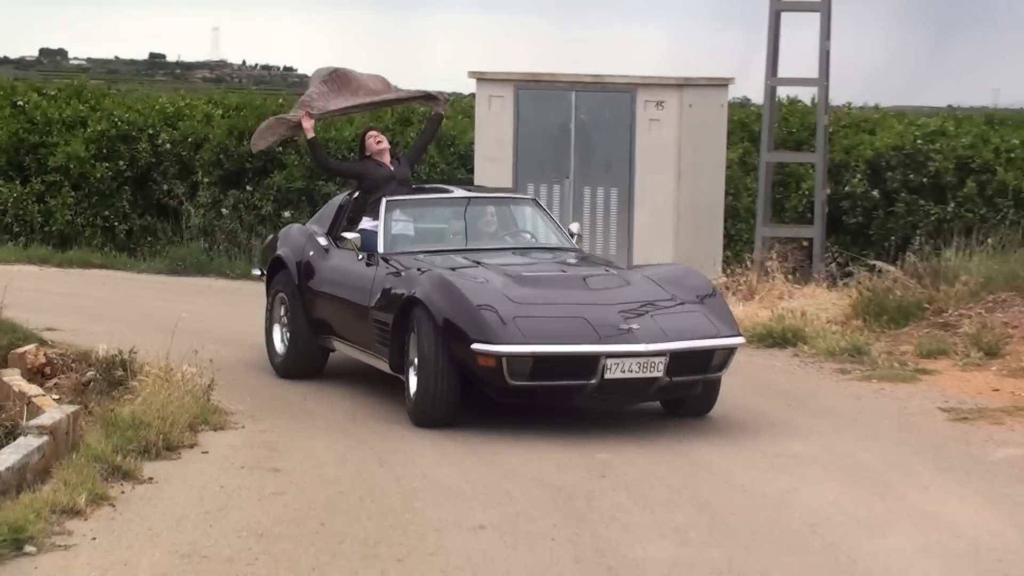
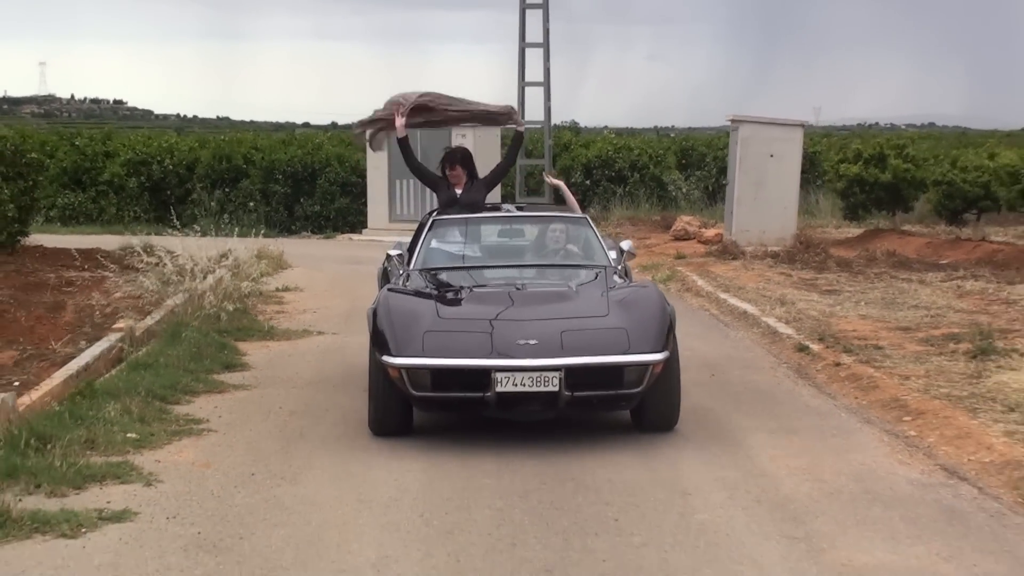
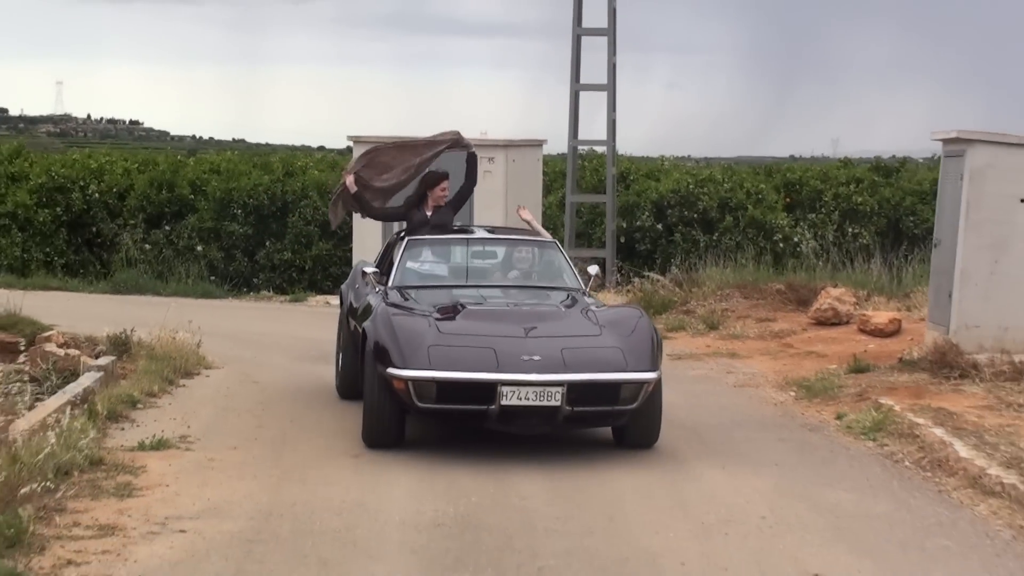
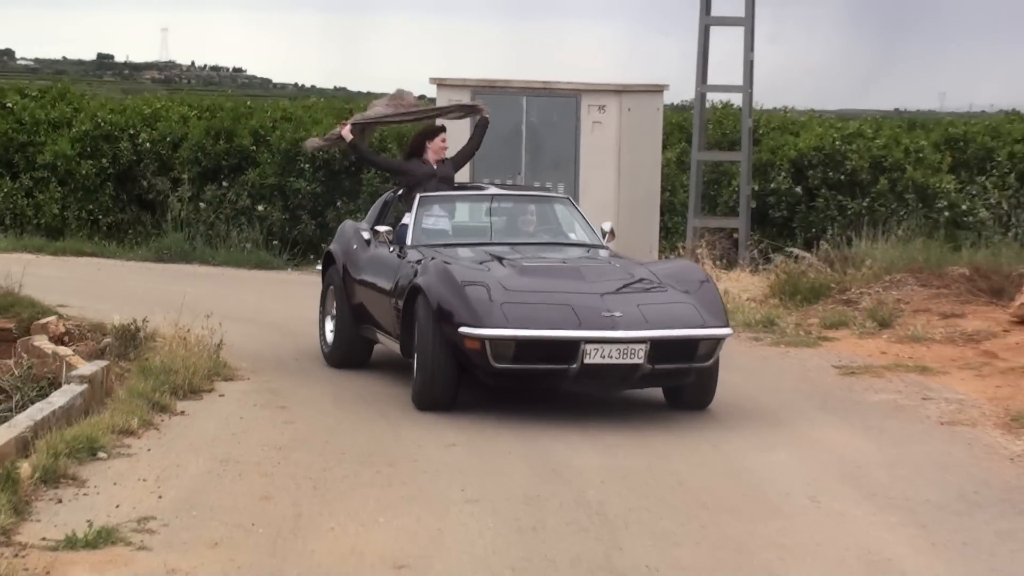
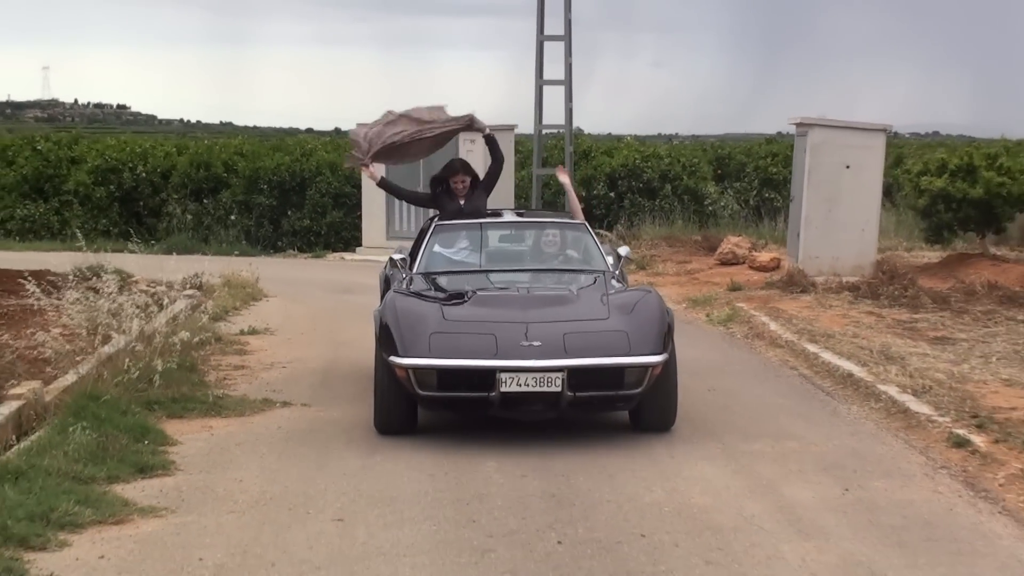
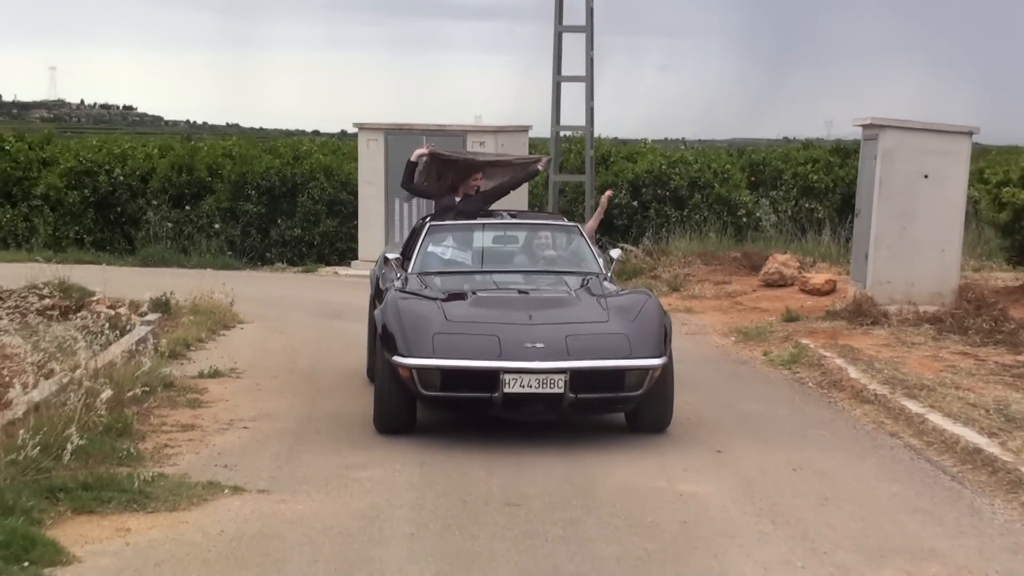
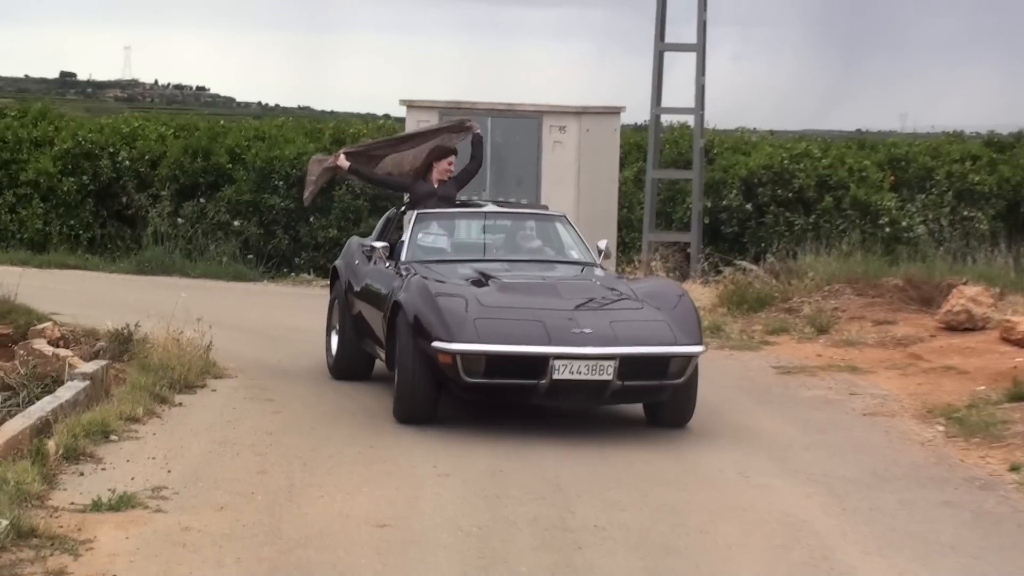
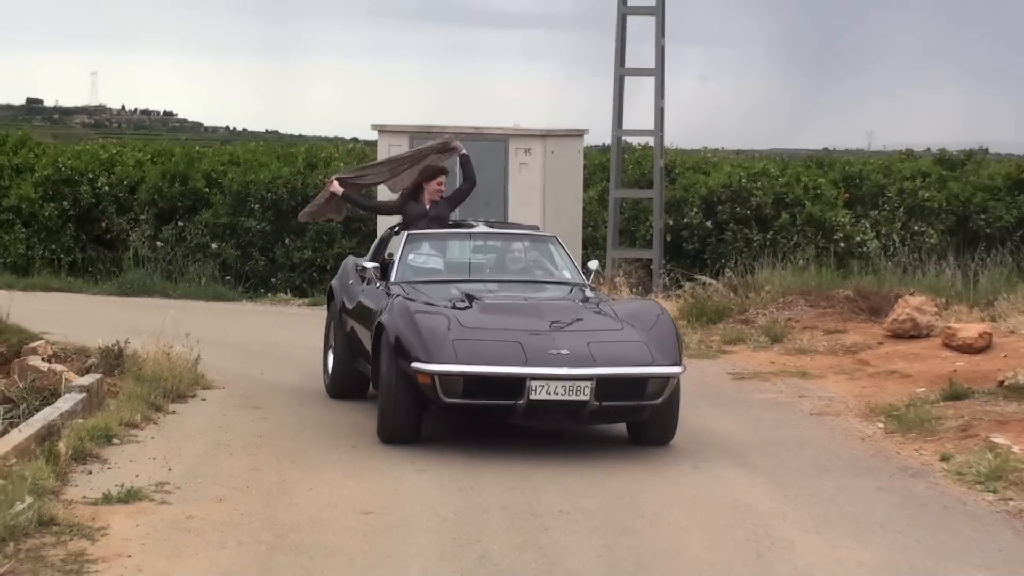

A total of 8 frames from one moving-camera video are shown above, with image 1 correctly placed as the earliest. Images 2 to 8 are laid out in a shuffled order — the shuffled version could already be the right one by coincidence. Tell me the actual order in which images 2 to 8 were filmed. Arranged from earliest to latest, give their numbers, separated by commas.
4, 7, 8, 3, 6, 5, 2
